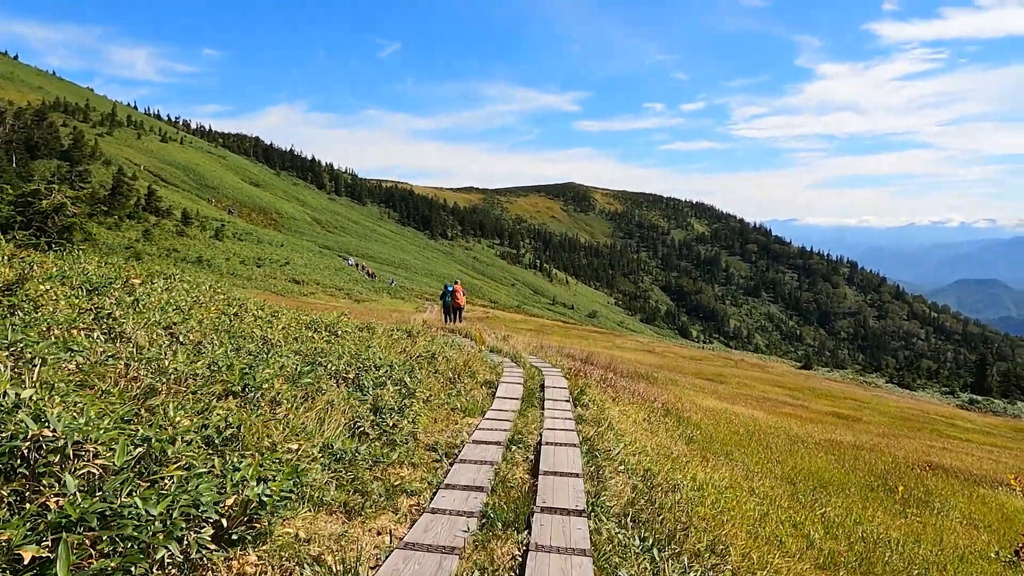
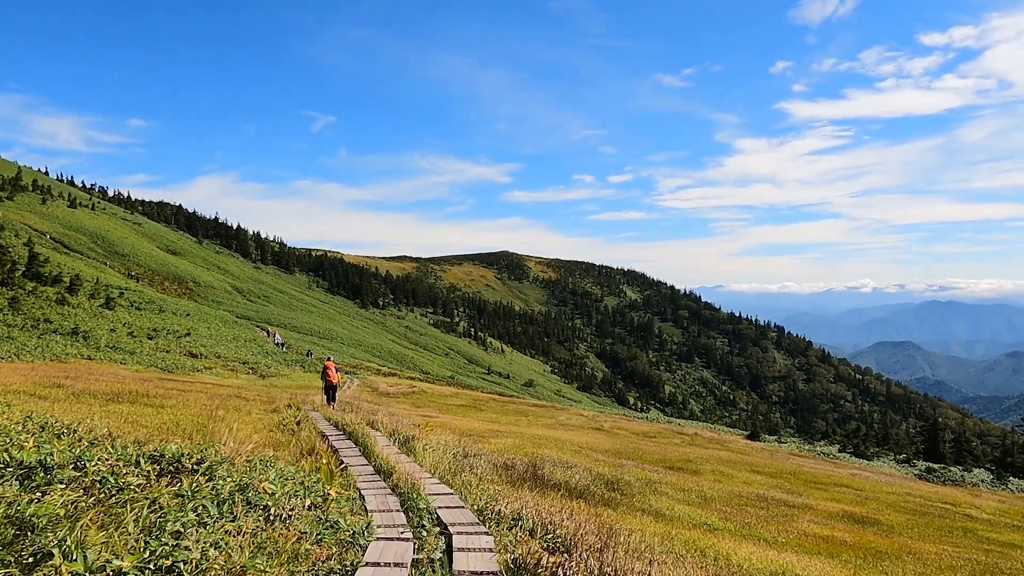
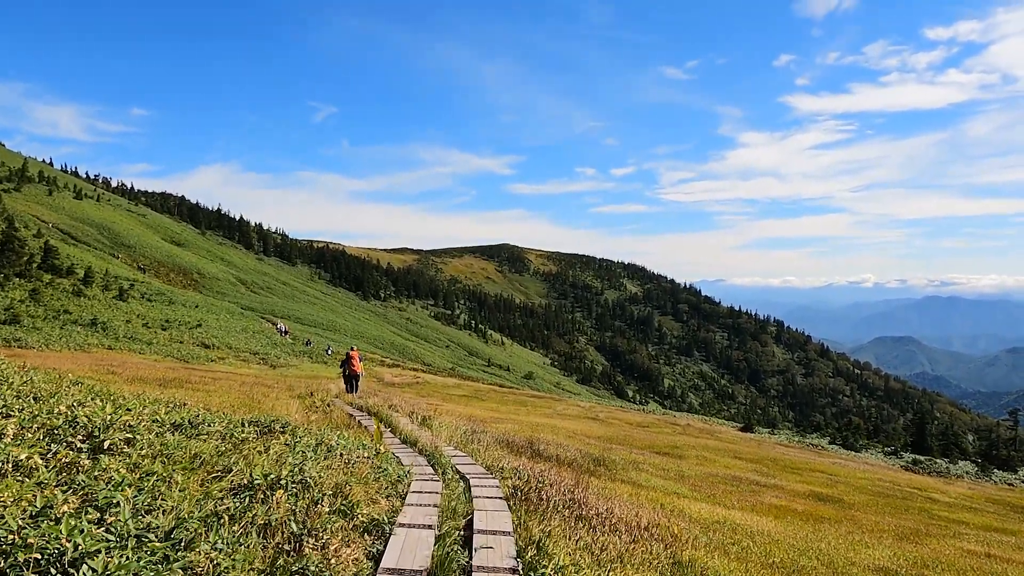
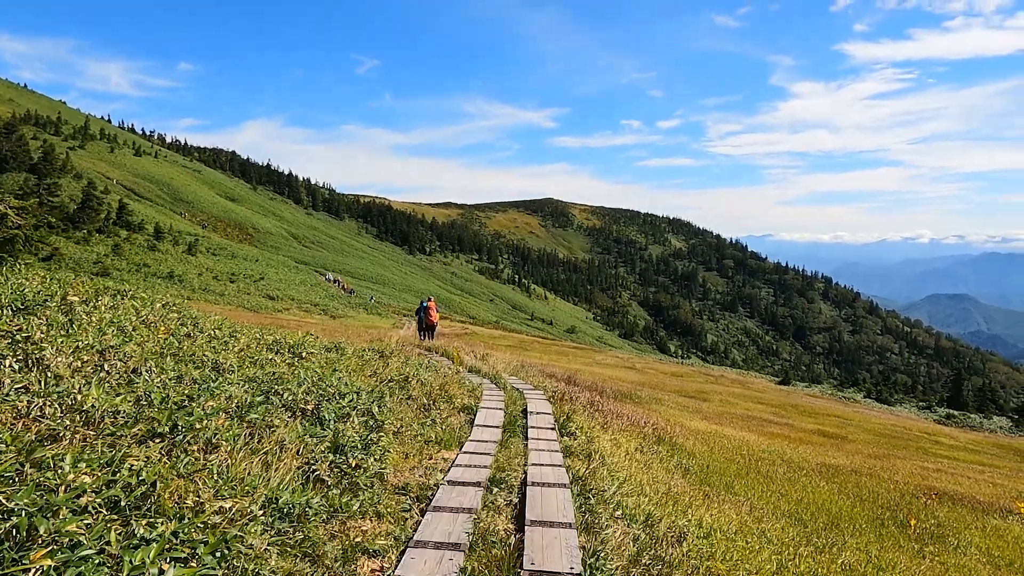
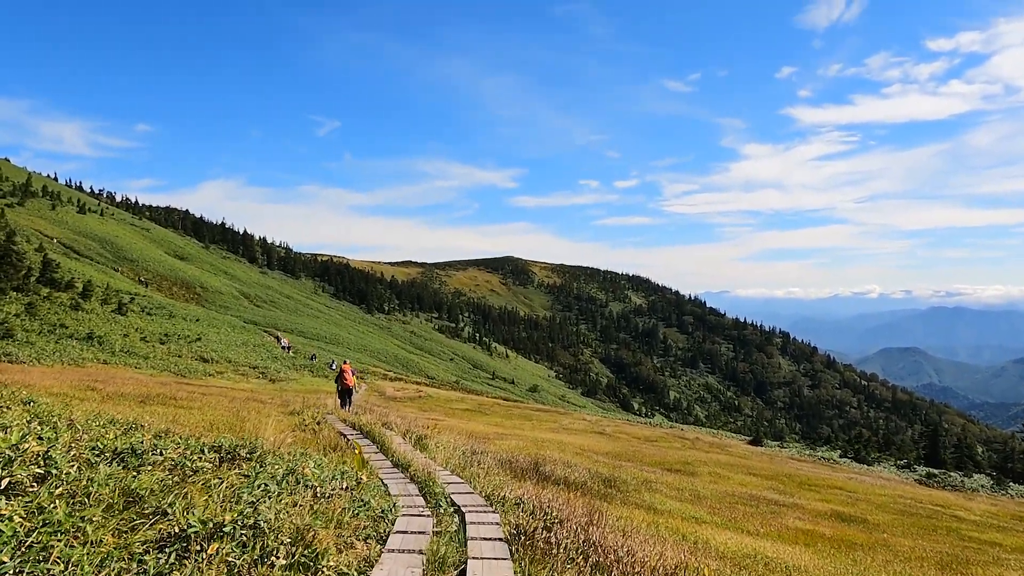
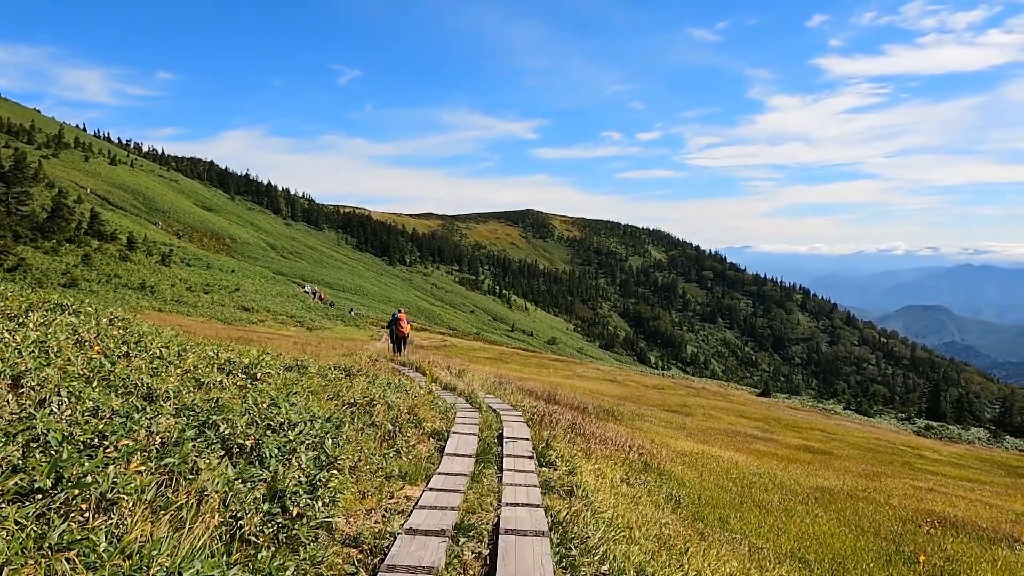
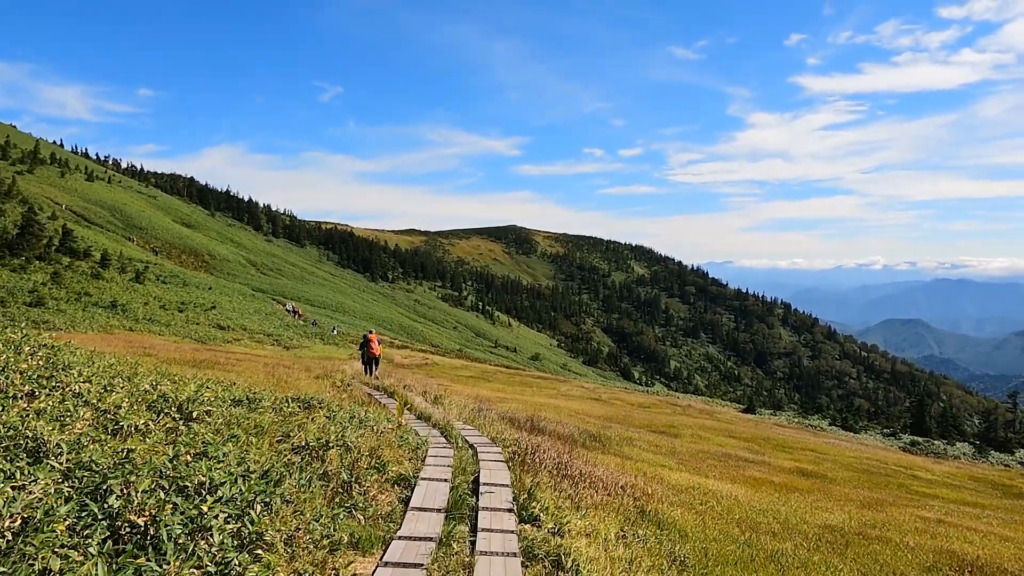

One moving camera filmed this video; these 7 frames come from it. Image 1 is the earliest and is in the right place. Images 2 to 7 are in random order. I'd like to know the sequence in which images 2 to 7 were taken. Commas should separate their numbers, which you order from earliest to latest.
4, 6, 7, 3, 5, 2
